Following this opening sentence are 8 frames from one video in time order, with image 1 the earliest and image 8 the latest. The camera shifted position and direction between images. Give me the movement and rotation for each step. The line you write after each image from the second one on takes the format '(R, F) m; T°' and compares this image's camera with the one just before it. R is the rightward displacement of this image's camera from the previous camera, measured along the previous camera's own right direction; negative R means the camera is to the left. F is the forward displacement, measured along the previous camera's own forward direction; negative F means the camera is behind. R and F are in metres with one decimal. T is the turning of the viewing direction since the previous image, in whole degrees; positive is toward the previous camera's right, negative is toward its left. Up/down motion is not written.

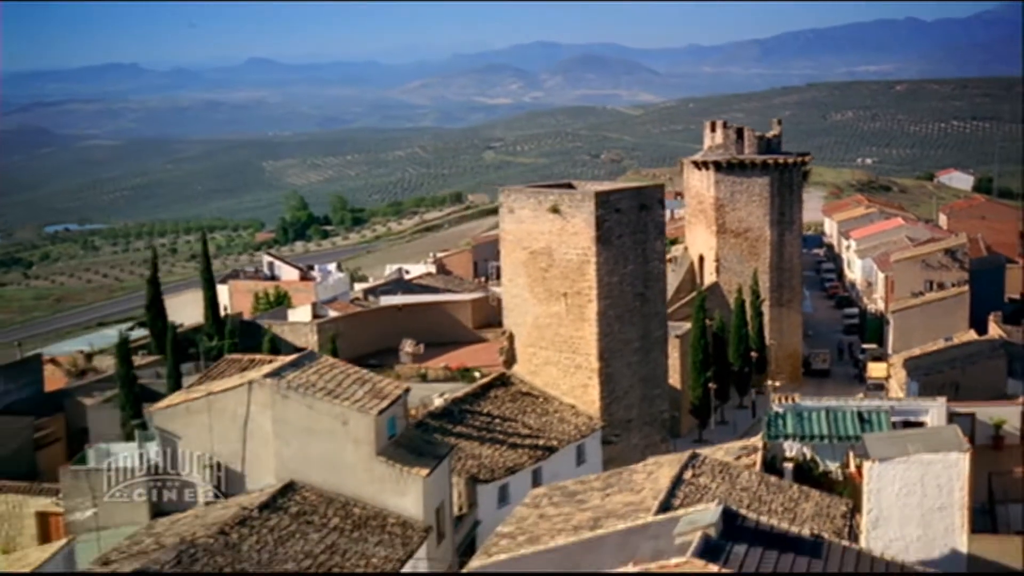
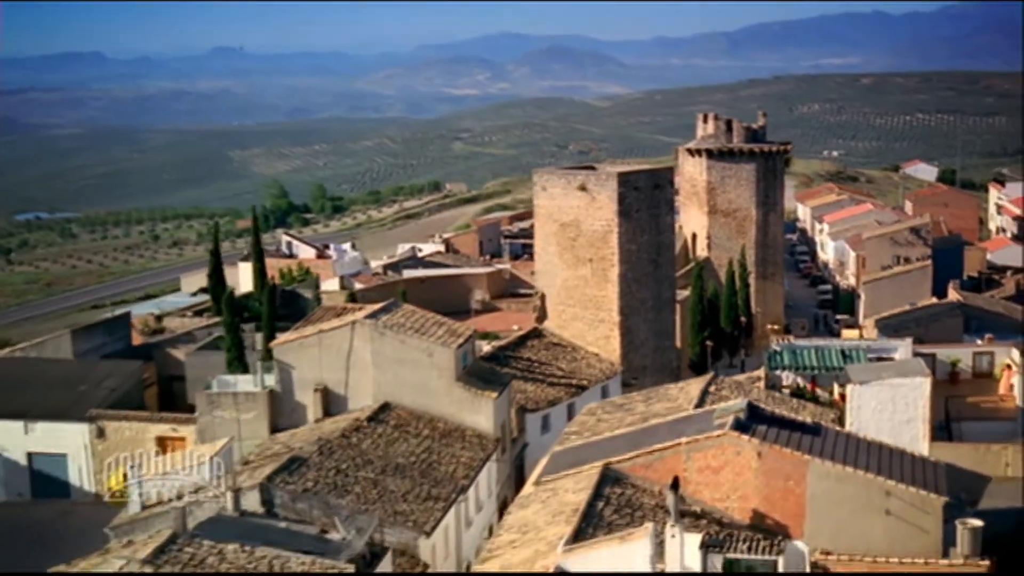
(-0.6, -2.5) m; +1°
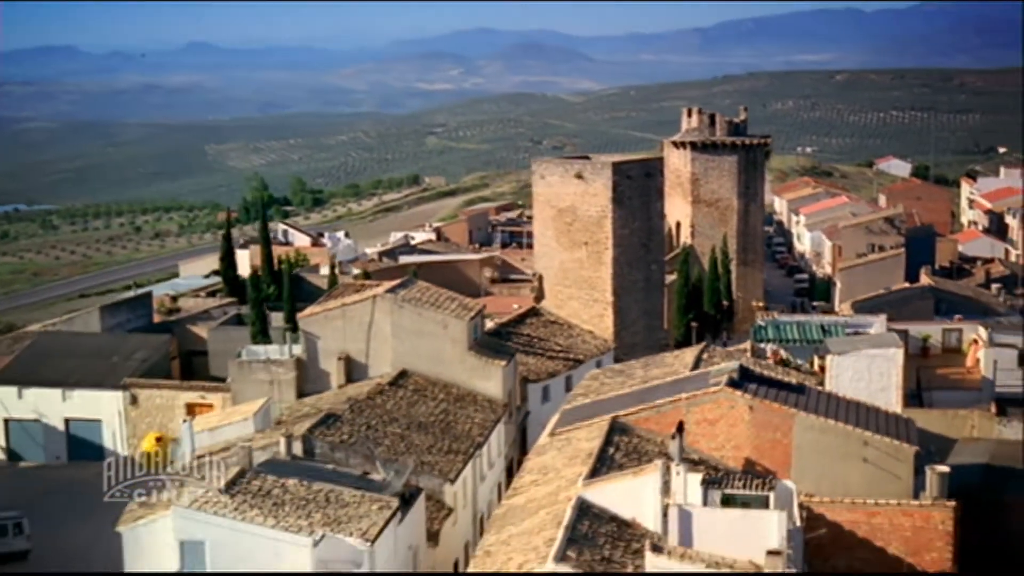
(-0.2, -1.2) m; +1°
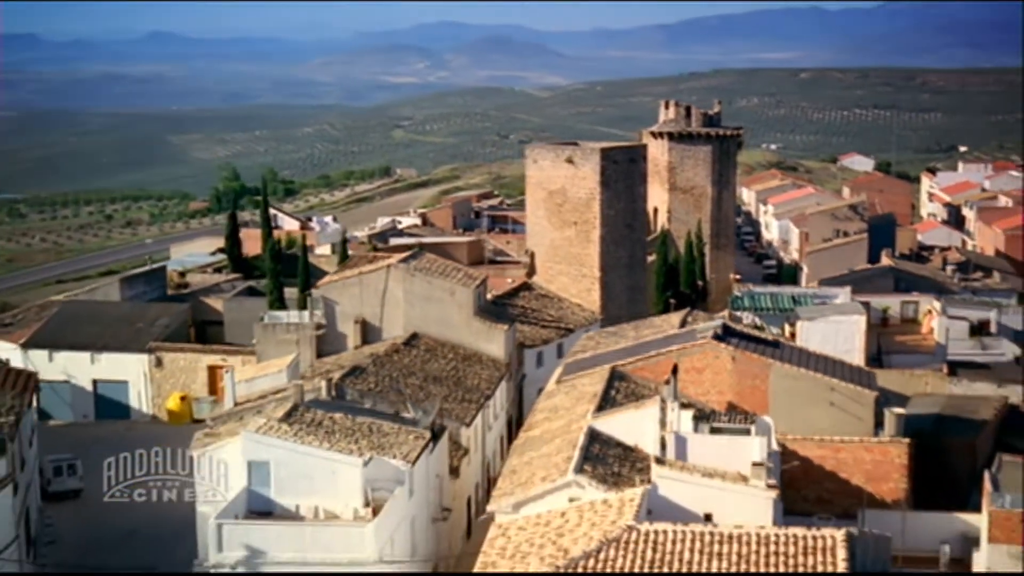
(-0.3, -1.5) m; +1°
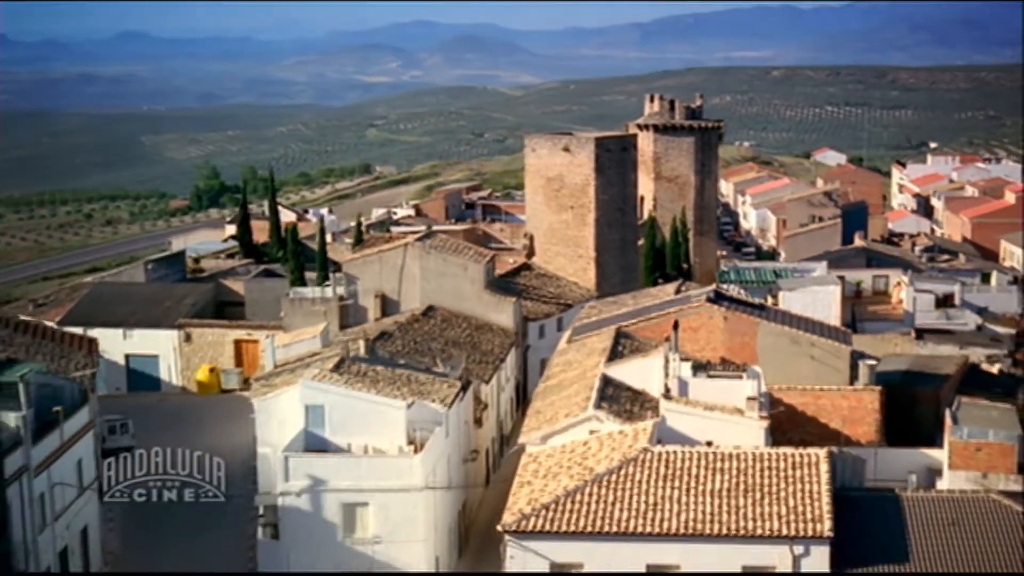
(-0.3, -1.5) m; +1°
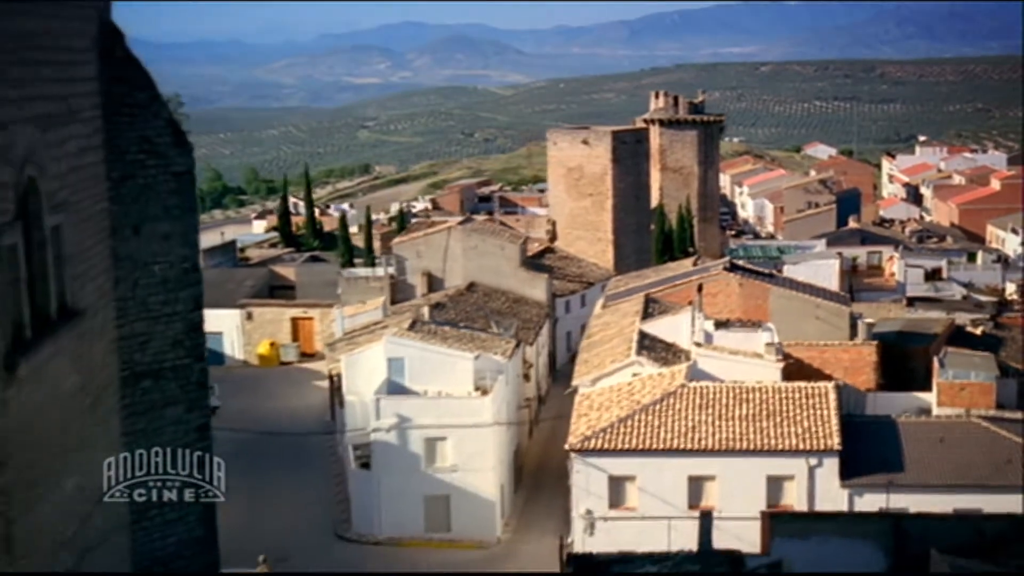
(-0.4, -2.0) m; 0°
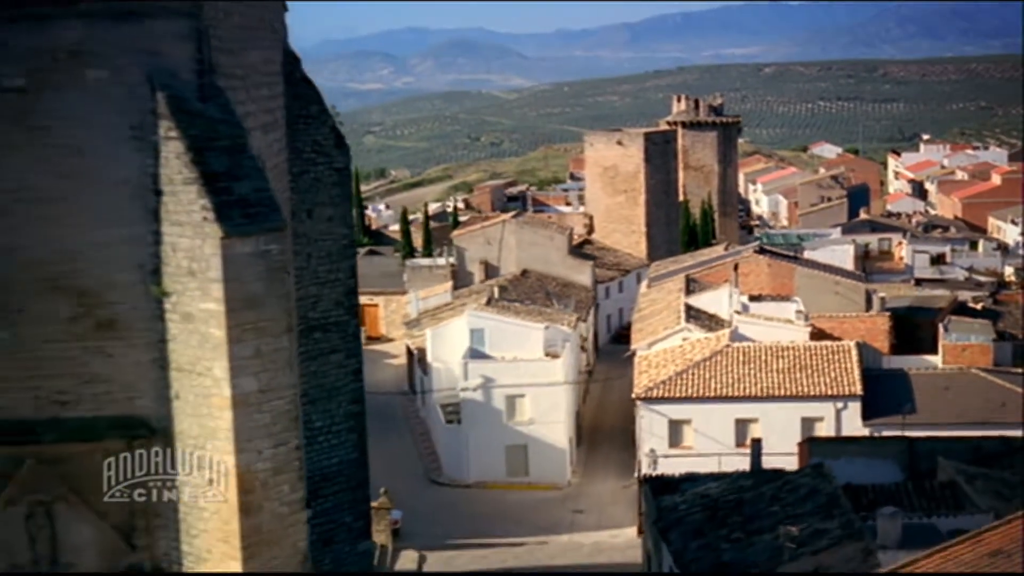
(-0.5, -2.2) m; 0°
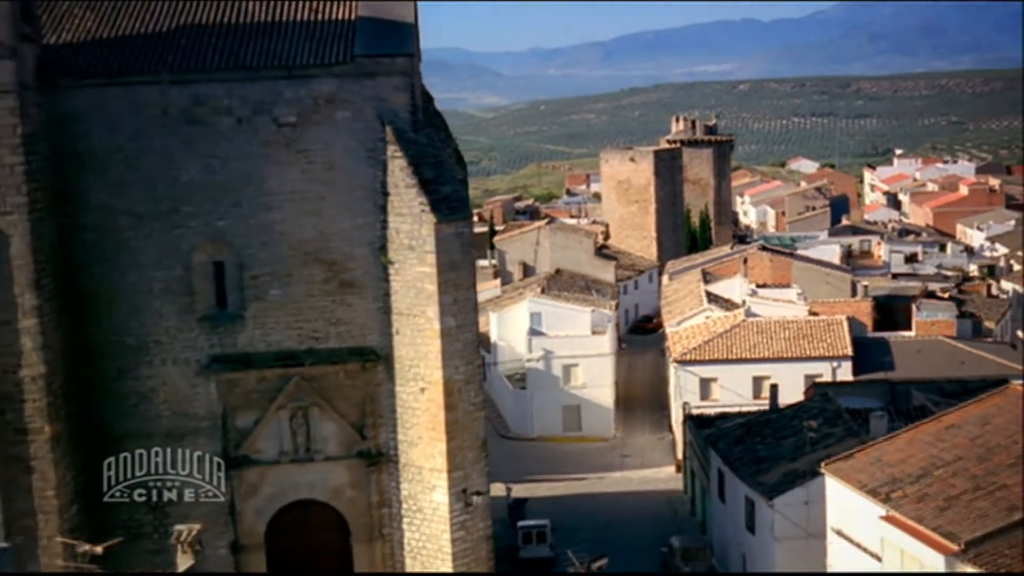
(-0.7, -3.5) m; +1°
